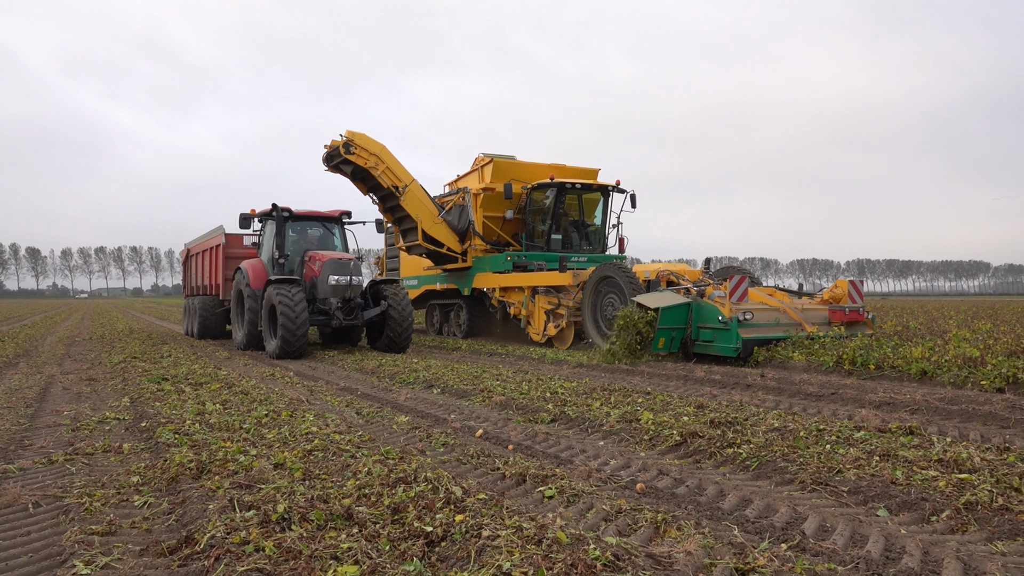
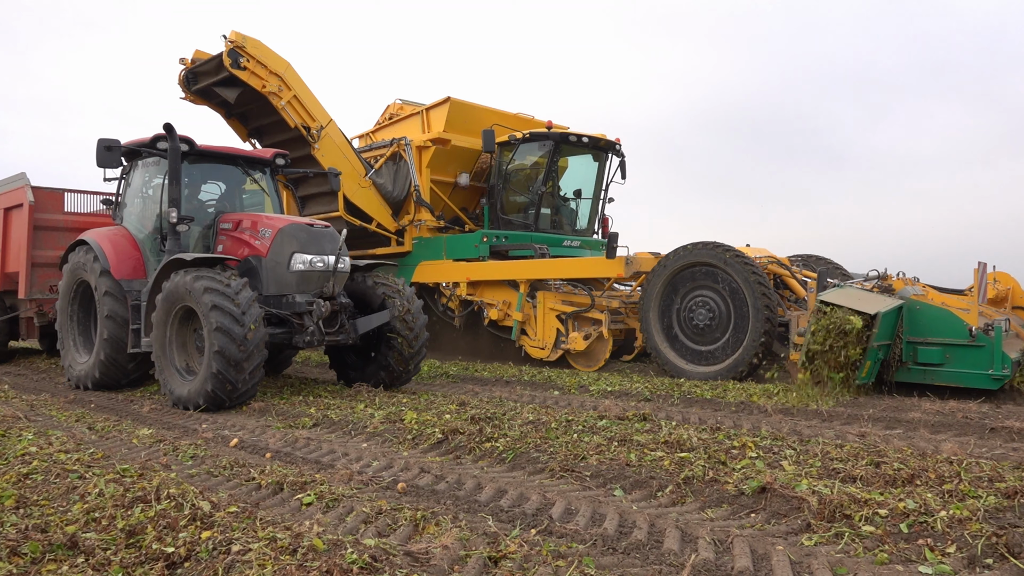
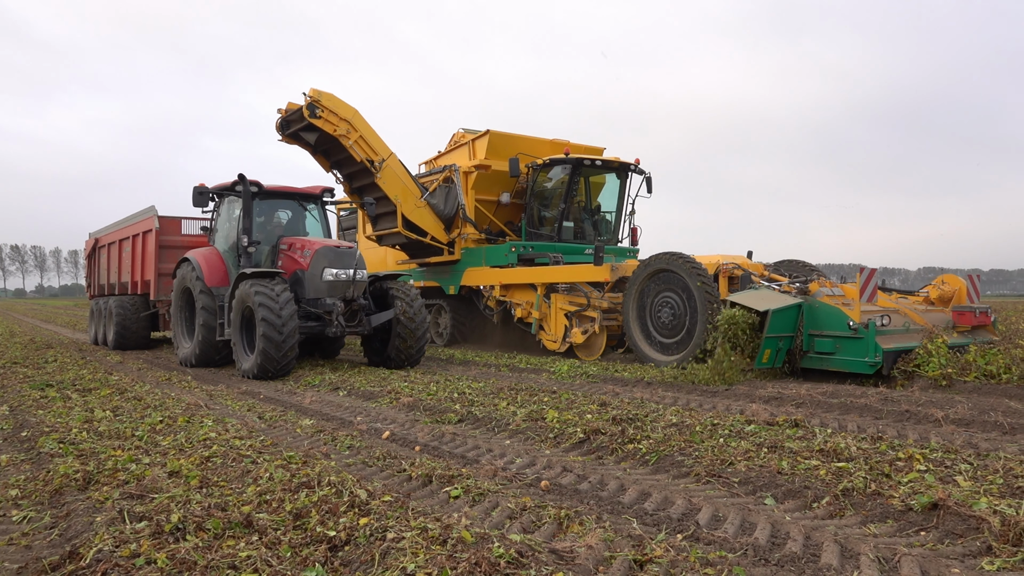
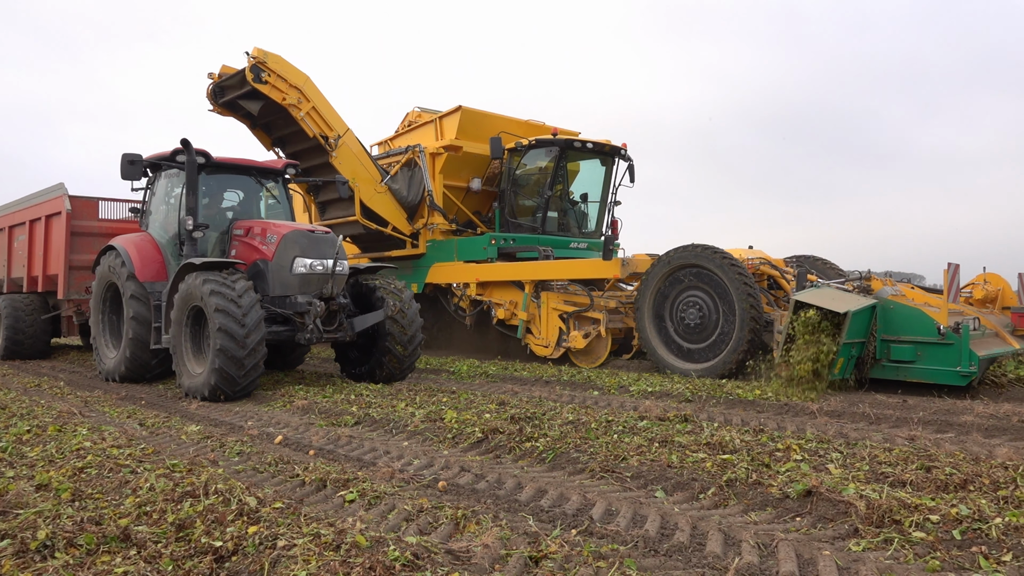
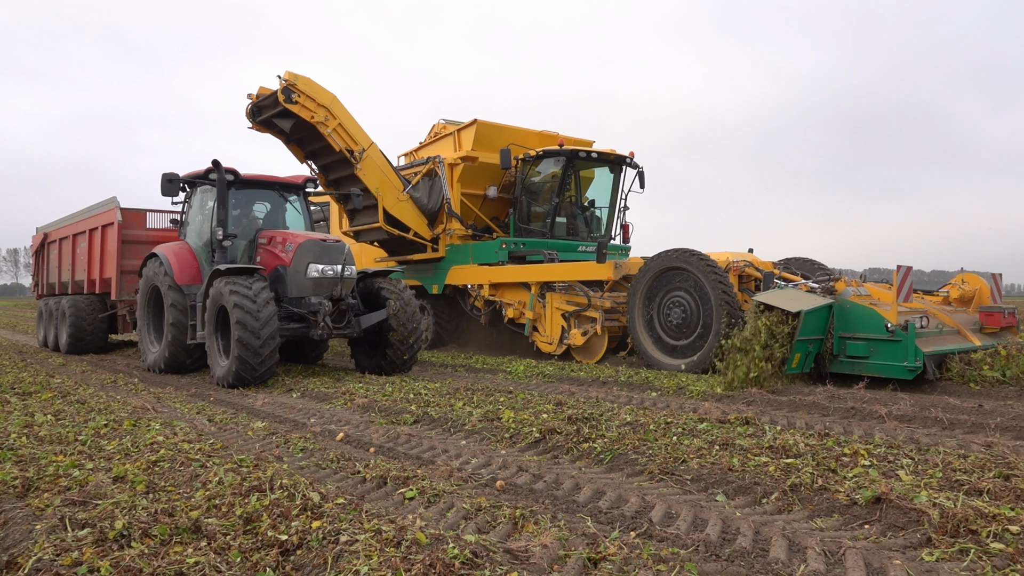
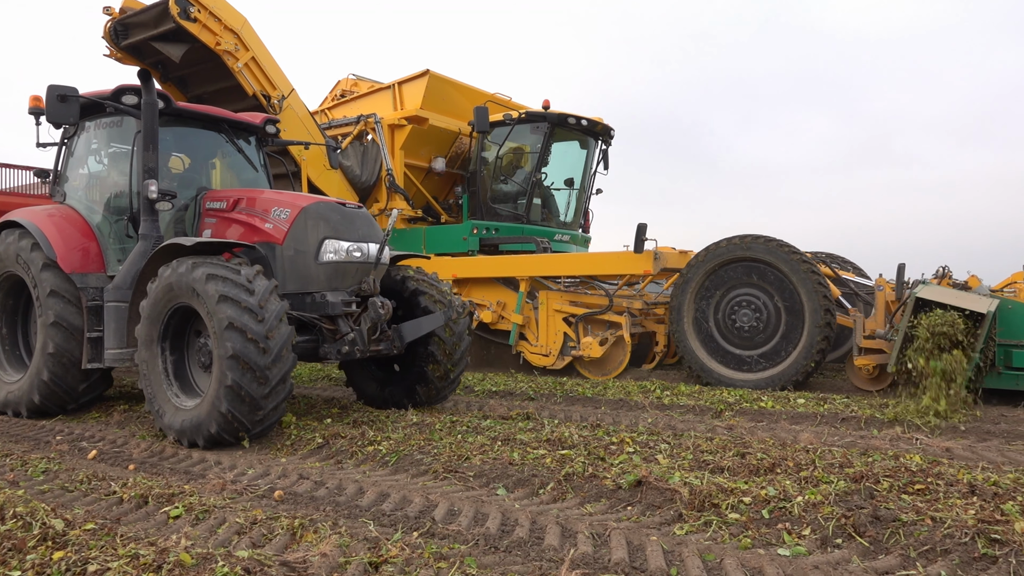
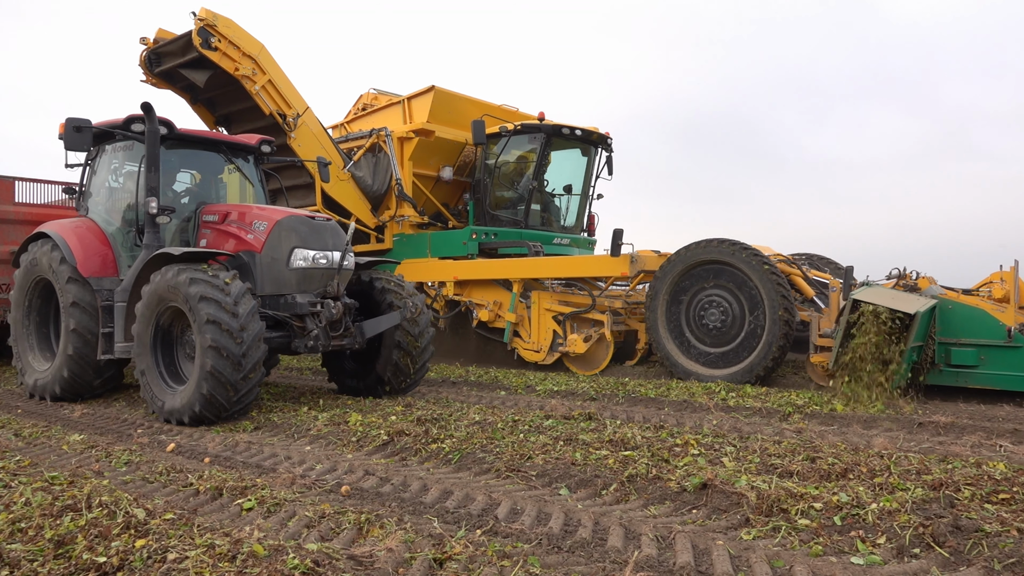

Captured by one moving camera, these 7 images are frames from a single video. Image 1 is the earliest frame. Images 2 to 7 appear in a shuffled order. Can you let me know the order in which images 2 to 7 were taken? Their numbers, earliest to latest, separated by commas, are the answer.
3, 5, 4, 2, 7, 6
